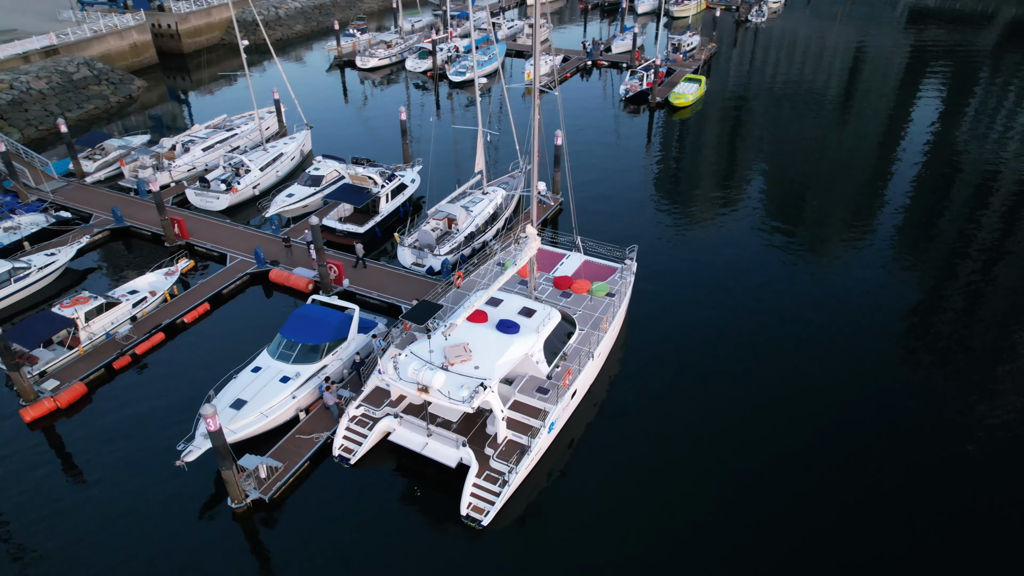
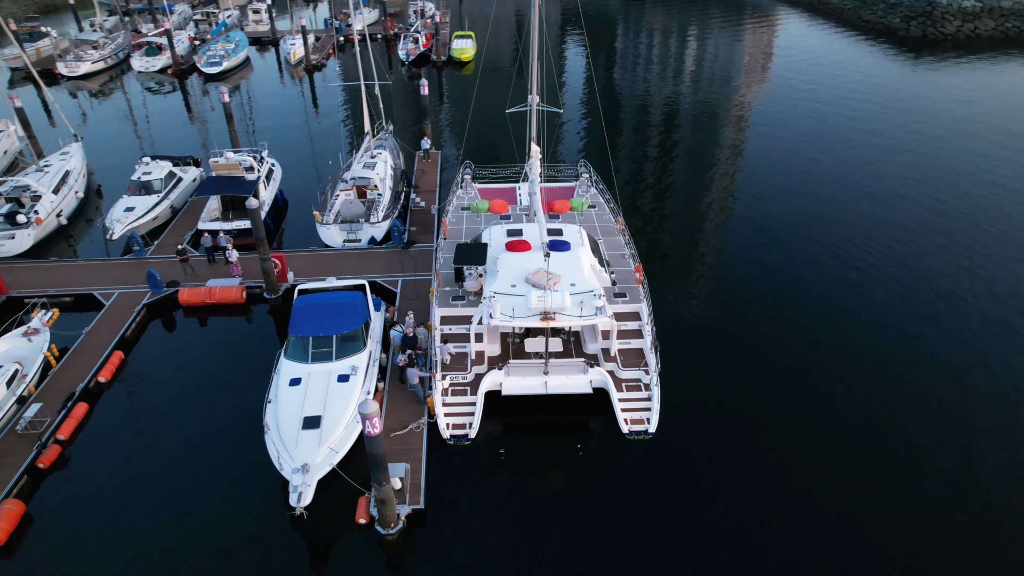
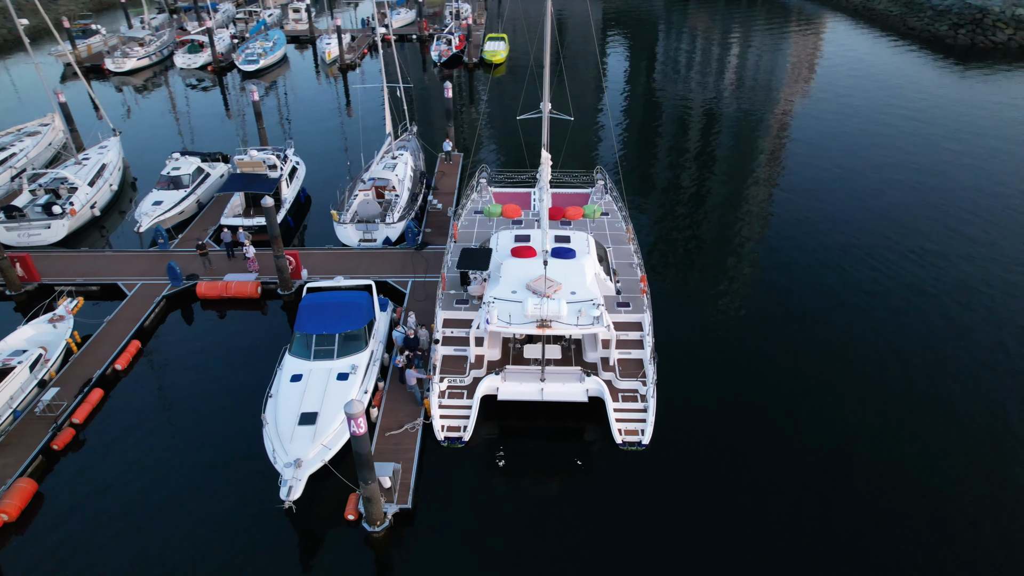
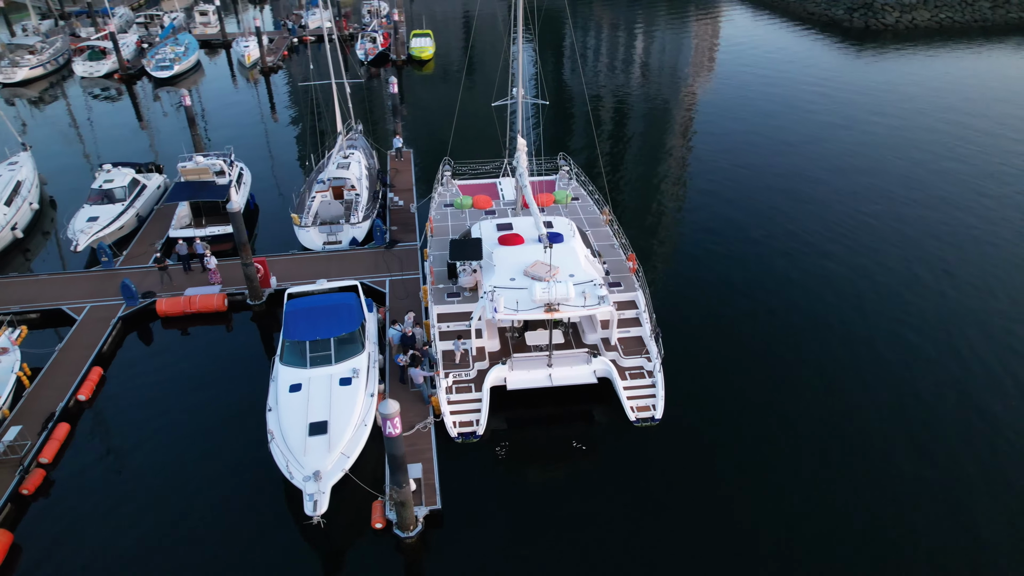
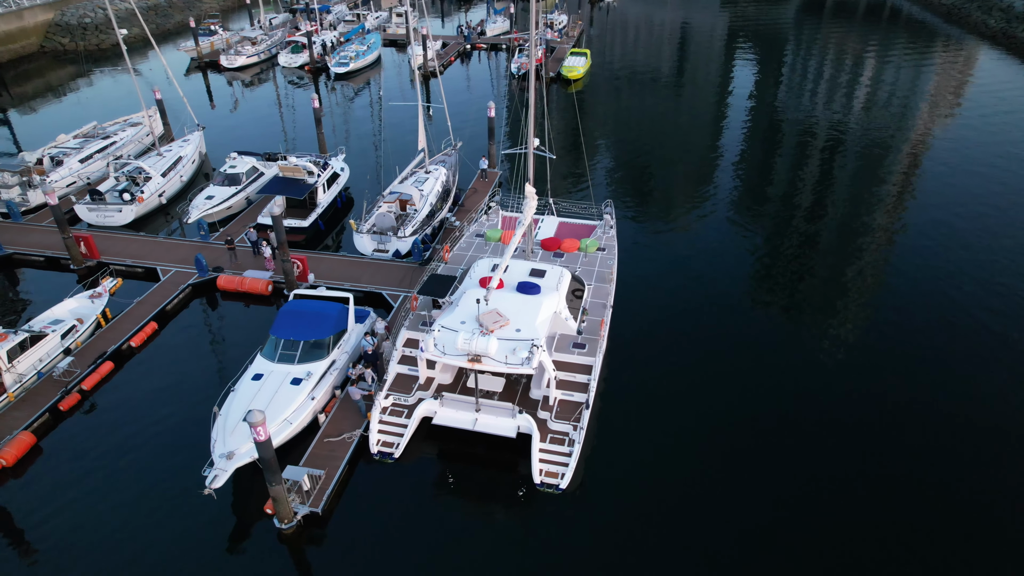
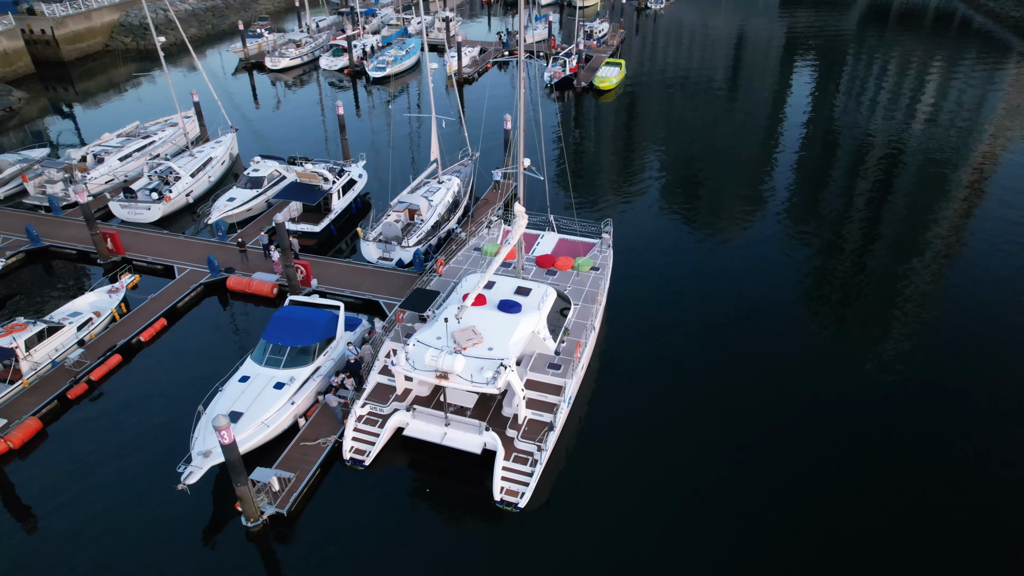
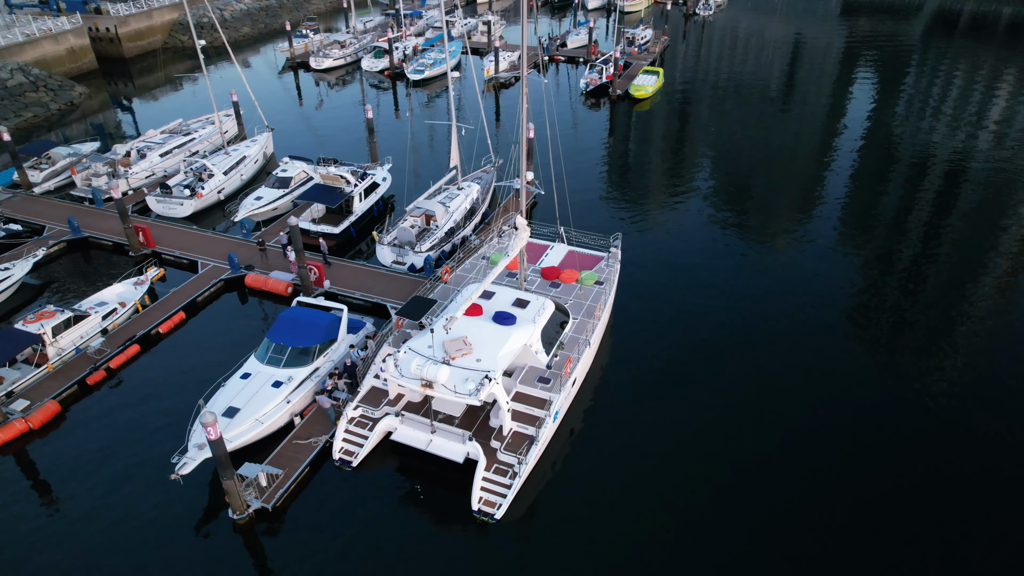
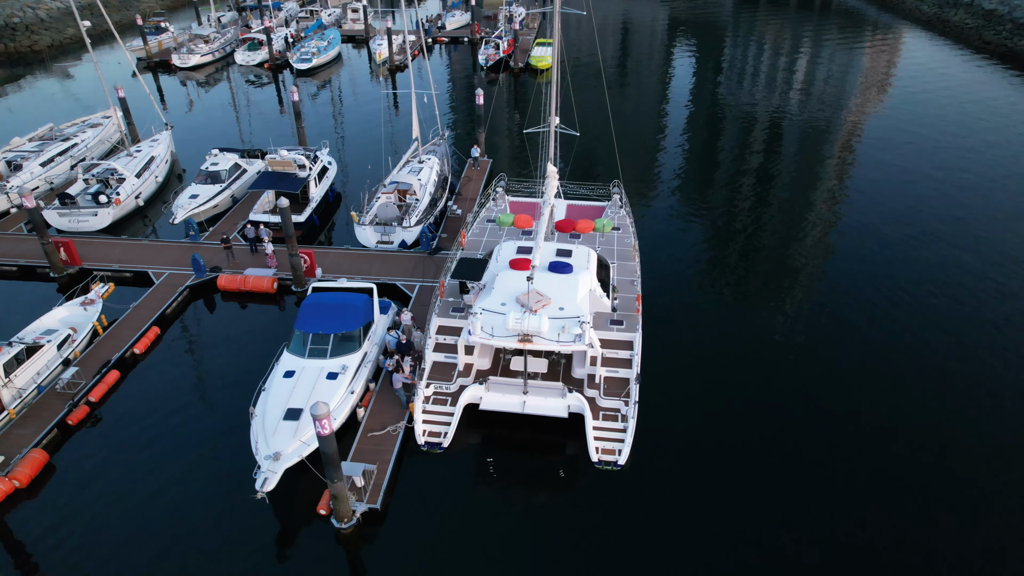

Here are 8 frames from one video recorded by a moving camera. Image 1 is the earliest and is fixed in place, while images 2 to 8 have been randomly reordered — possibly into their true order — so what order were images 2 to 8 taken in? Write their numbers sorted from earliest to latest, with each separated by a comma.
7, 6, 5, 8, 3, 2, 4
